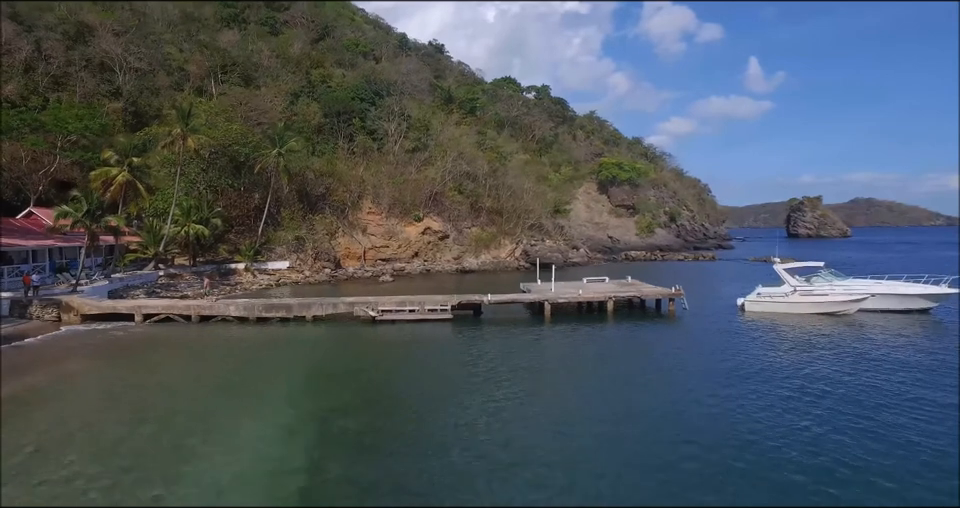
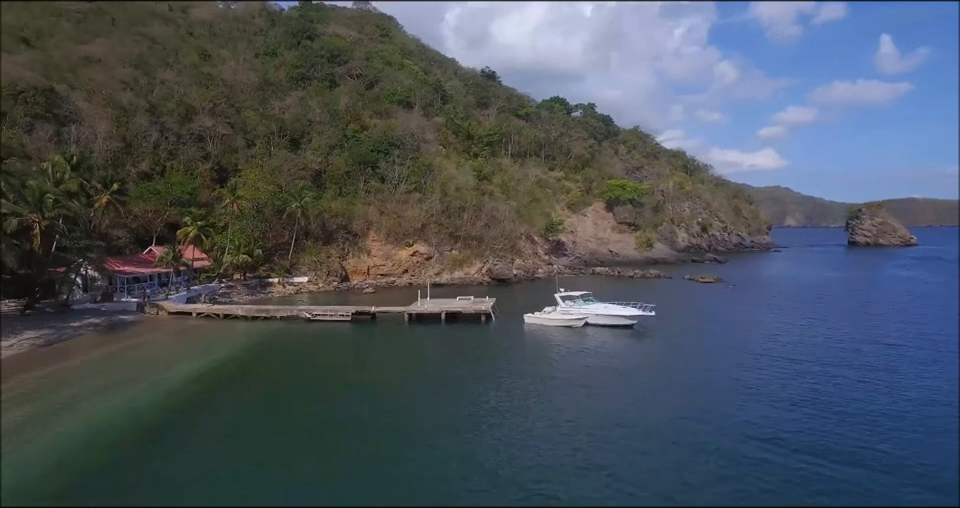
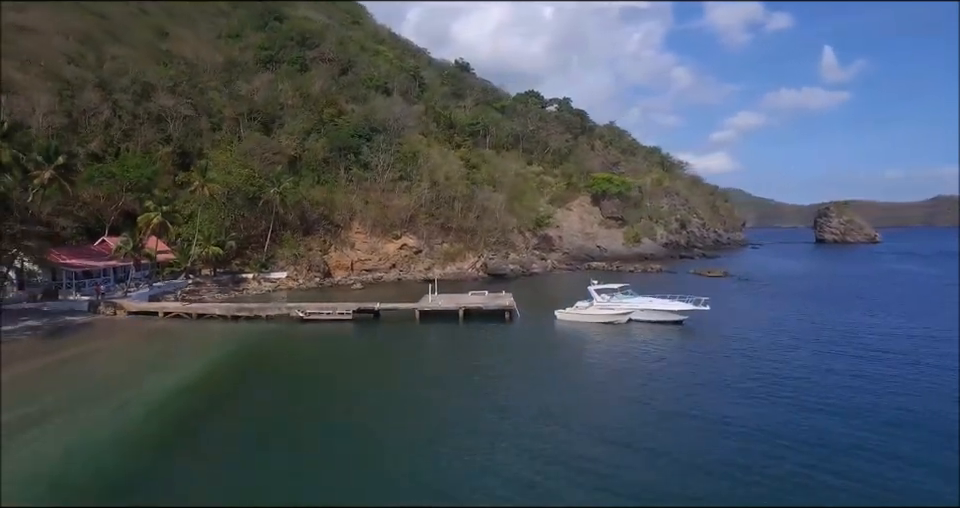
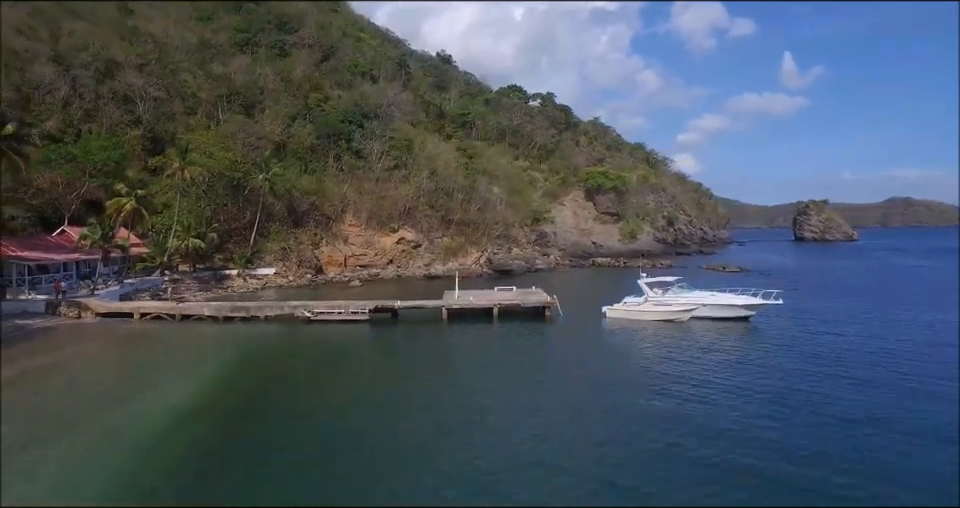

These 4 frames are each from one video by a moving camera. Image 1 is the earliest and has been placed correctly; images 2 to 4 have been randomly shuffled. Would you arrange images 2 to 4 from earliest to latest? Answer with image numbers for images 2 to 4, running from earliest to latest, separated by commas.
4, 3, 2
